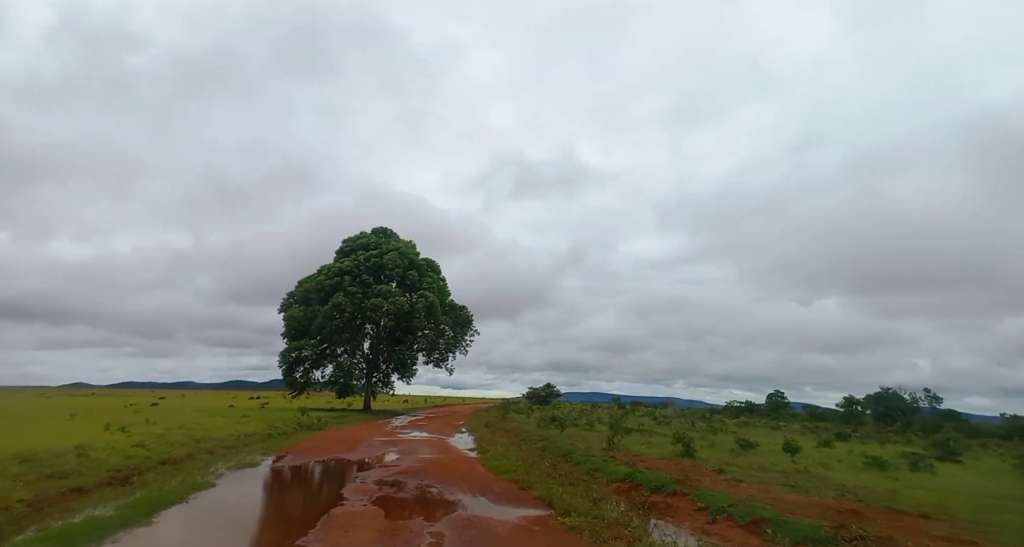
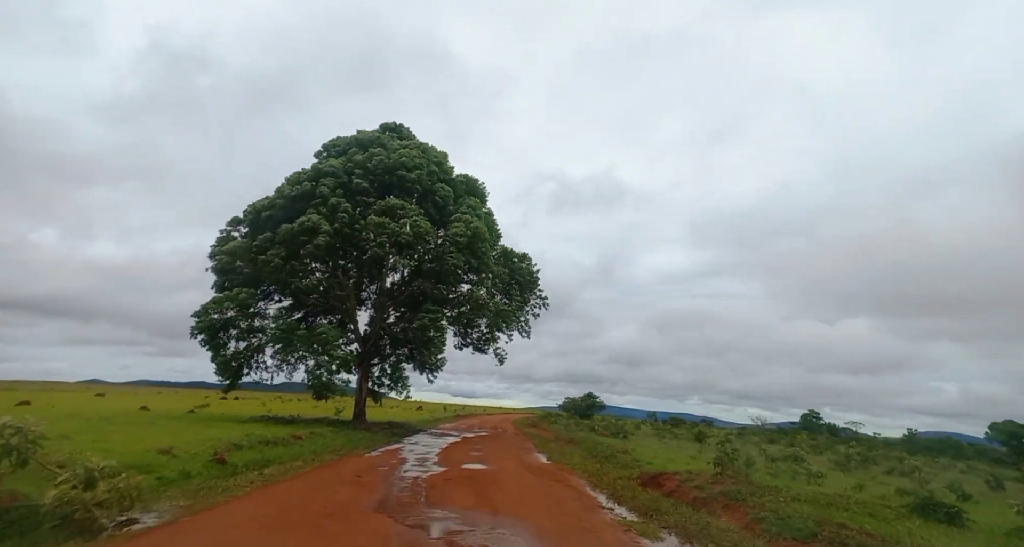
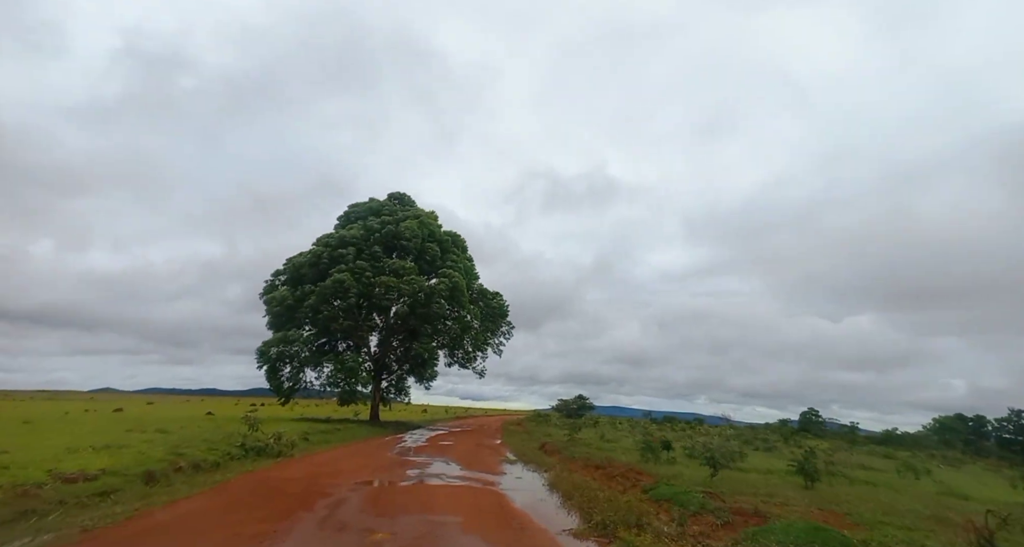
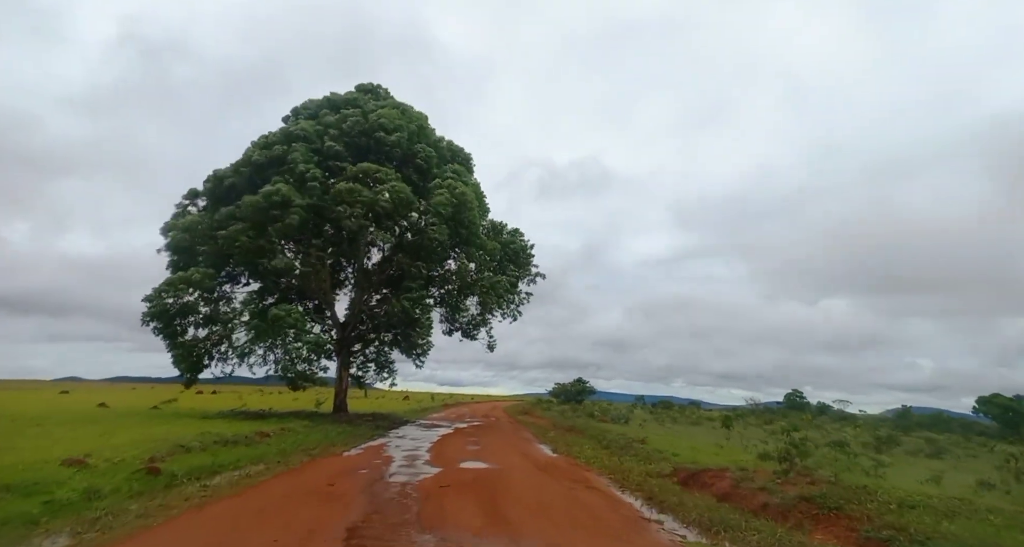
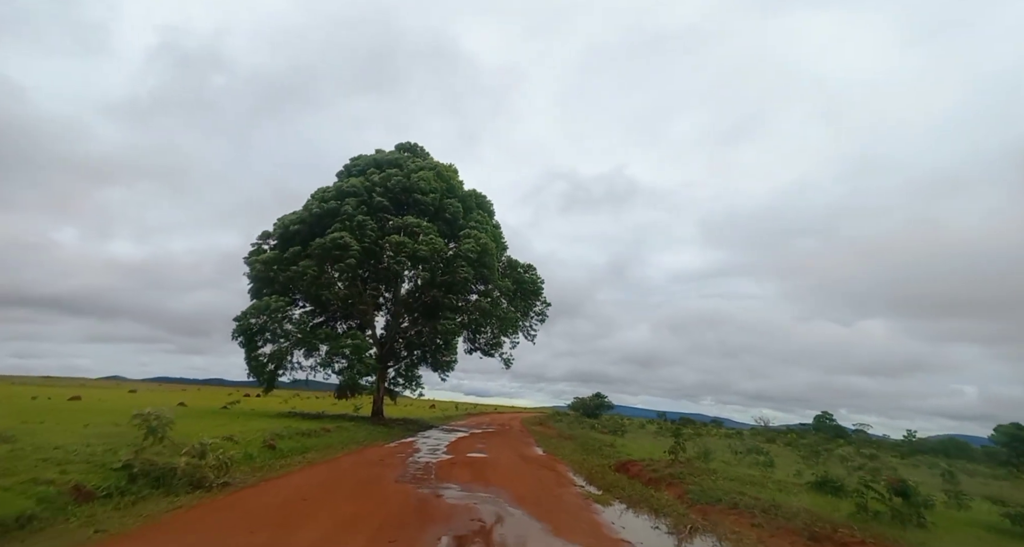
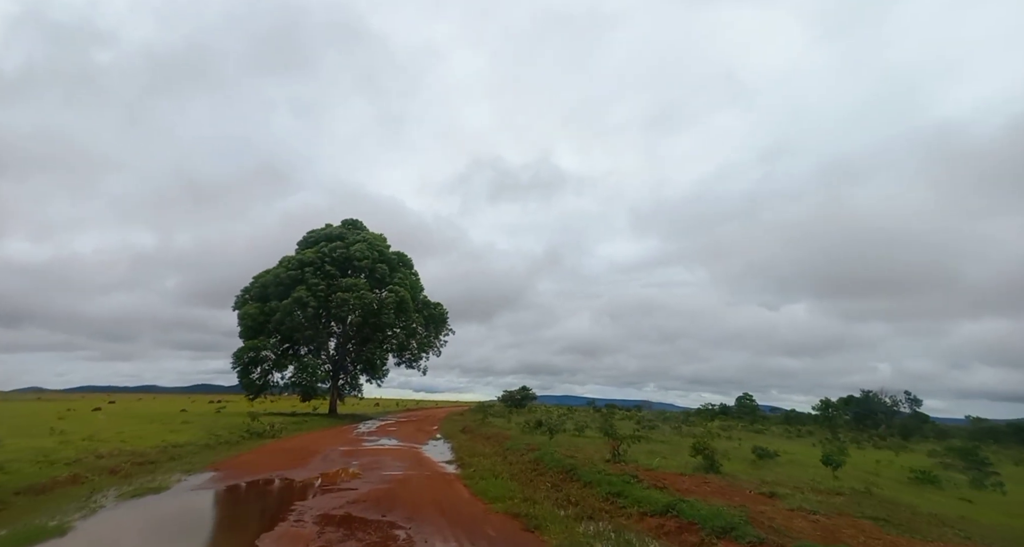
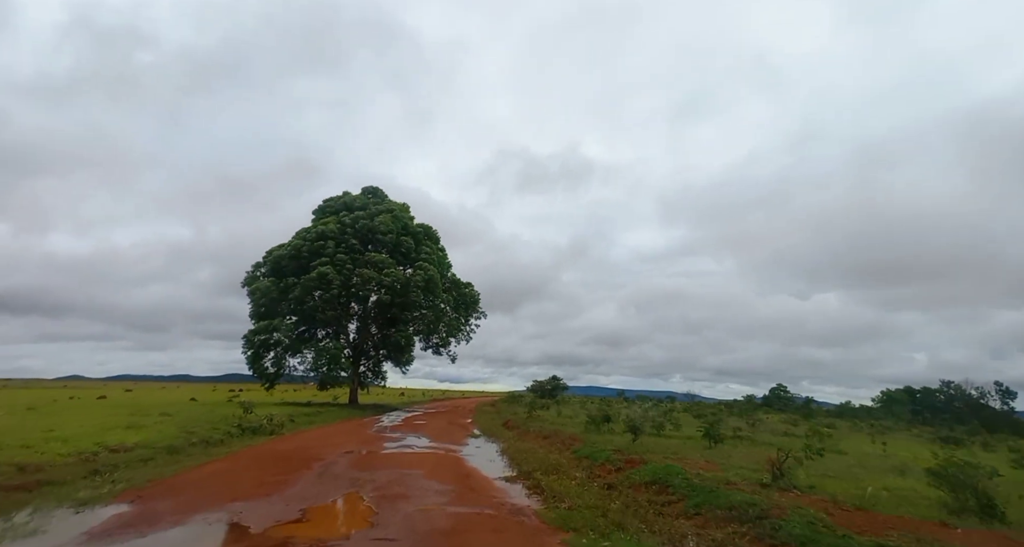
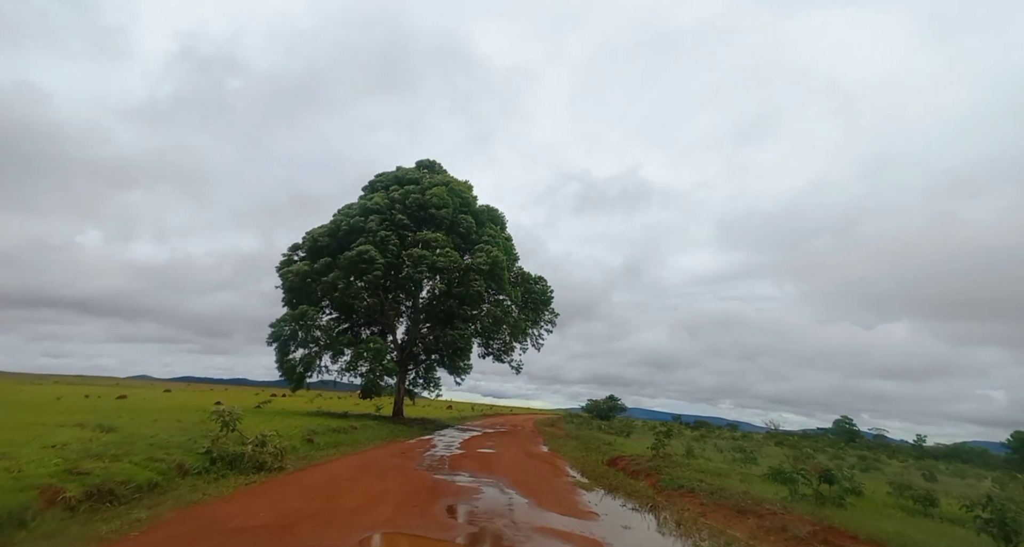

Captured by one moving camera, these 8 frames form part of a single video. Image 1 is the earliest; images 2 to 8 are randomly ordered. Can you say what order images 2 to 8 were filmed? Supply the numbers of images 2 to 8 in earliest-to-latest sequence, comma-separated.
6, 7, 3, 8, 5, 2, 4
